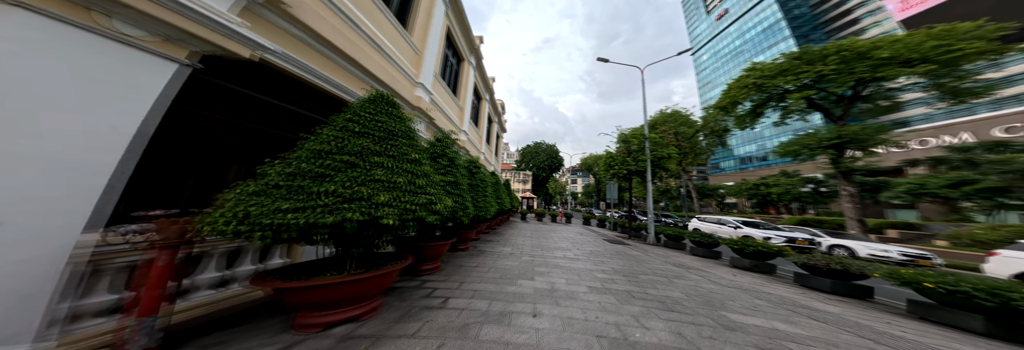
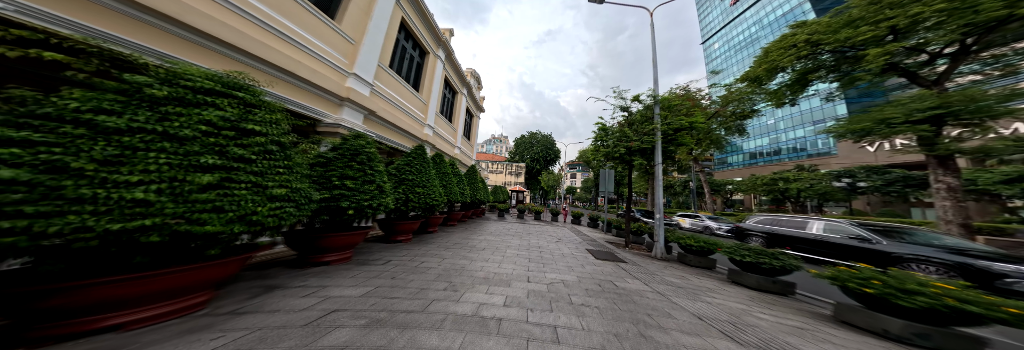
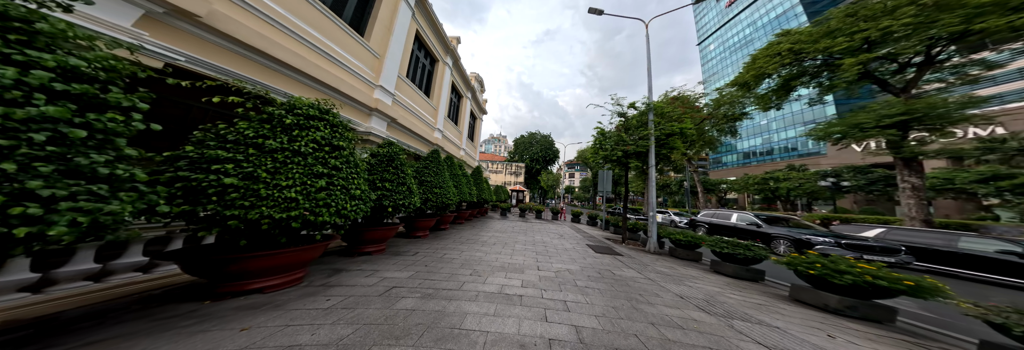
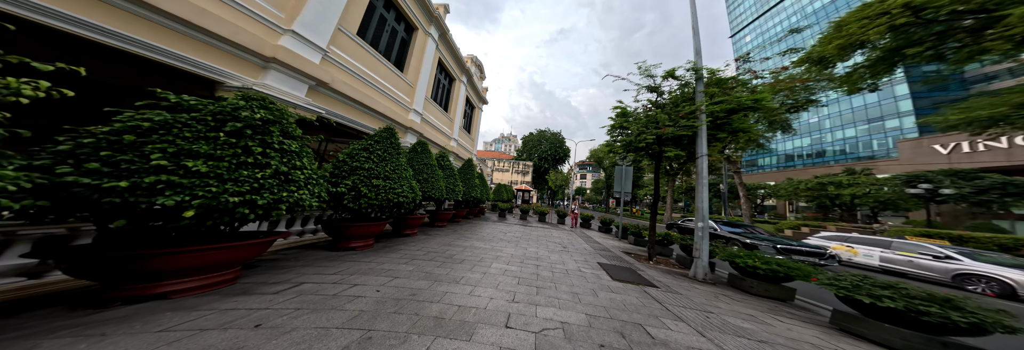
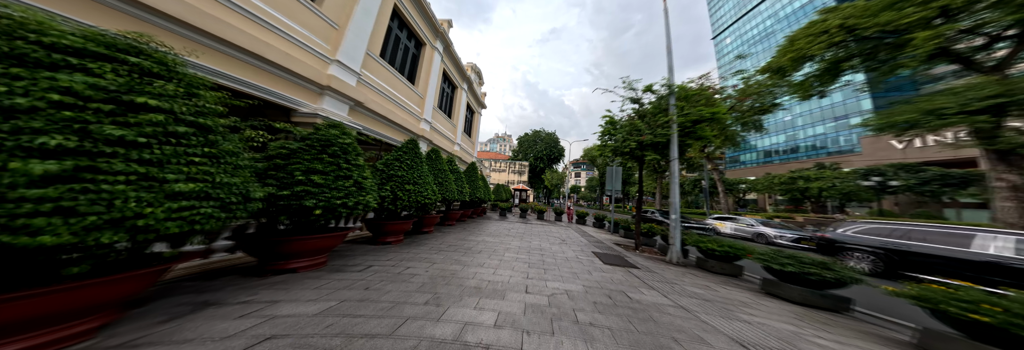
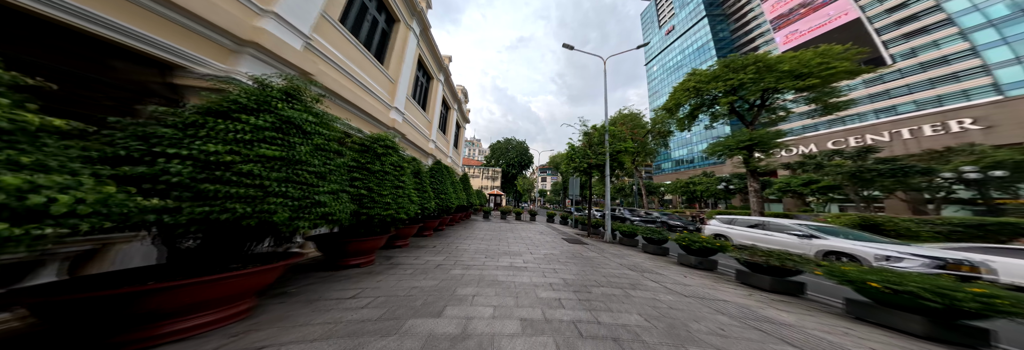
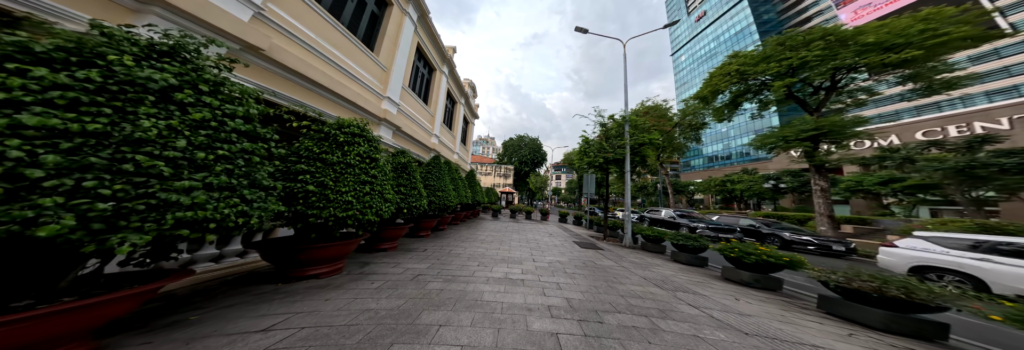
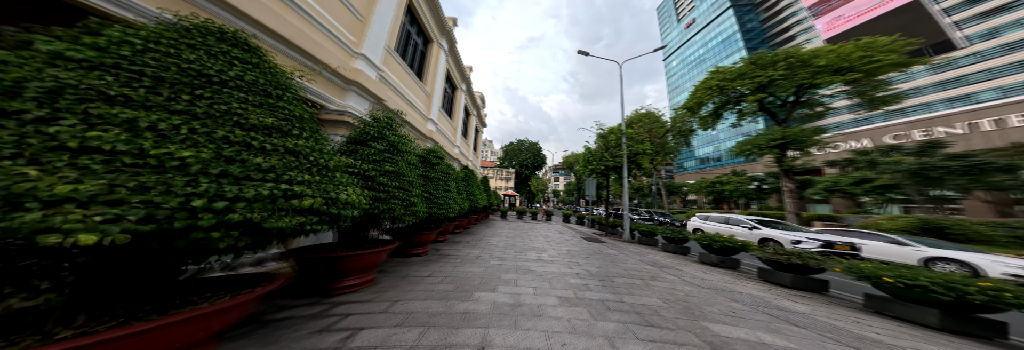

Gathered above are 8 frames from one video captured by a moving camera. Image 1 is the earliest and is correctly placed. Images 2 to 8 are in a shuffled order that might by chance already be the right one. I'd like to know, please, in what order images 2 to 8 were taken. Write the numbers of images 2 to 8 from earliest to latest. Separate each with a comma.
8, 6, 7, 3, 2, 5, 4
